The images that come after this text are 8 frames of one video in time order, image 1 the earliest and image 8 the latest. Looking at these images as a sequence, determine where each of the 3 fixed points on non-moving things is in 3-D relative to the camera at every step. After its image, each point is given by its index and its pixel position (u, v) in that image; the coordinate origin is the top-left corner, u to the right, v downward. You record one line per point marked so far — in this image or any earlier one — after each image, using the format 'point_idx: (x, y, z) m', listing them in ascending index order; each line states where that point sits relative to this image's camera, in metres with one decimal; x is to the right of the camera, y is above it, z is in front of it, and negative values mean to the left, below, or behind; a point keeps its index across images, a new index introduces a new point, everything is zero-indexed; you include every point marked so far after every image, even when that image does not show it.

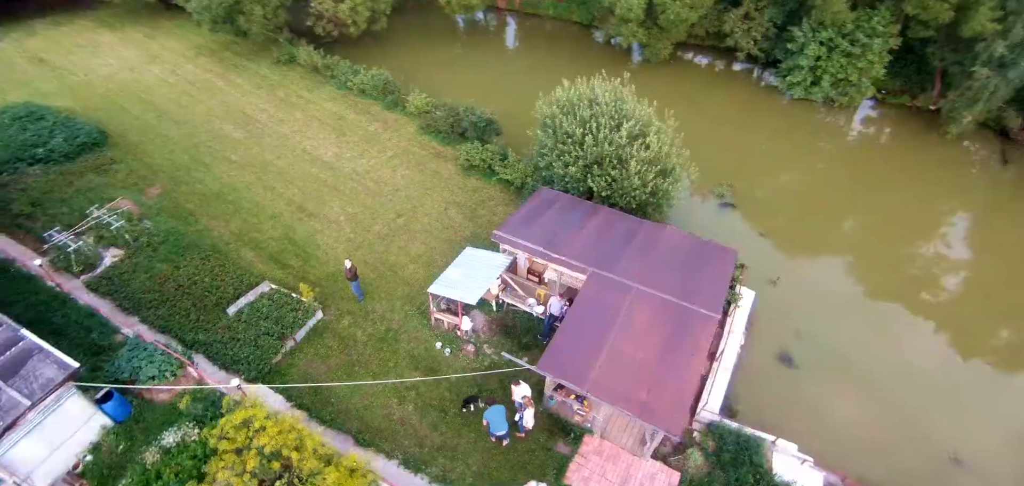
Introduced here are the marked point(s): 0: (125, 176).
0: (-15.3, +2.6, +19.2) m
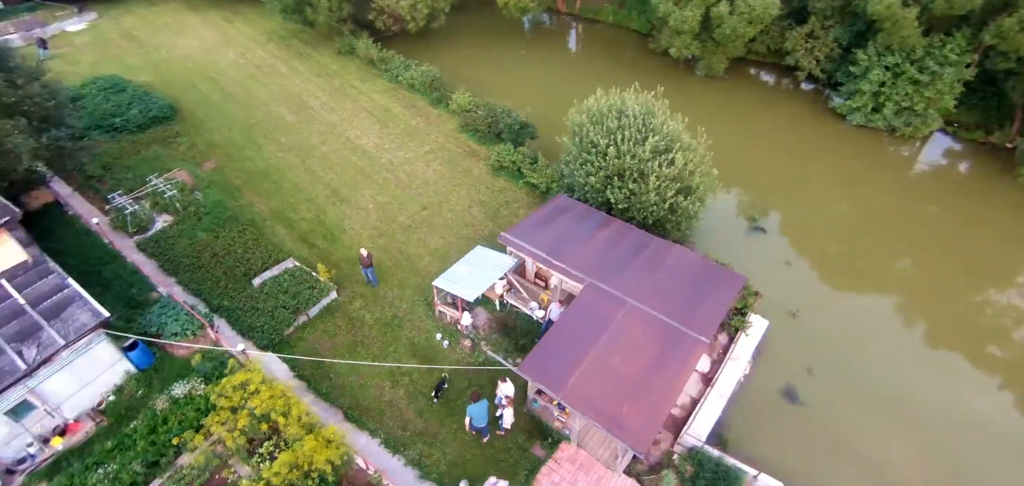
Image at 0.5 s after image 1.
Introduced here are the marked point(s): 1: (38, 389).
0: (-14.0, +4.0, +21.0) m
1: (-9.3, -2.9, +9.6) m
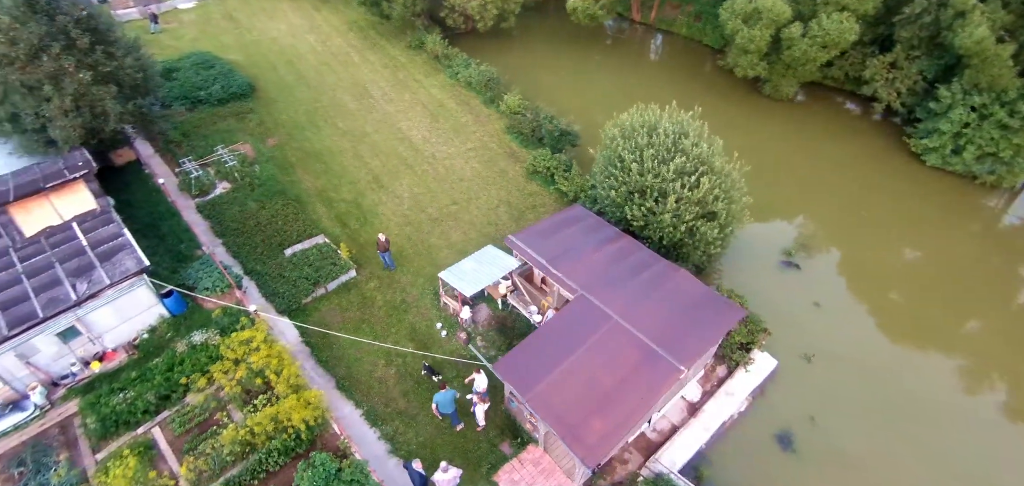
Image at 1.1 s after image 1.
0: (-12.2, +5.6, +23.1) m
1: (-9.8, -1.7, +11.2) m
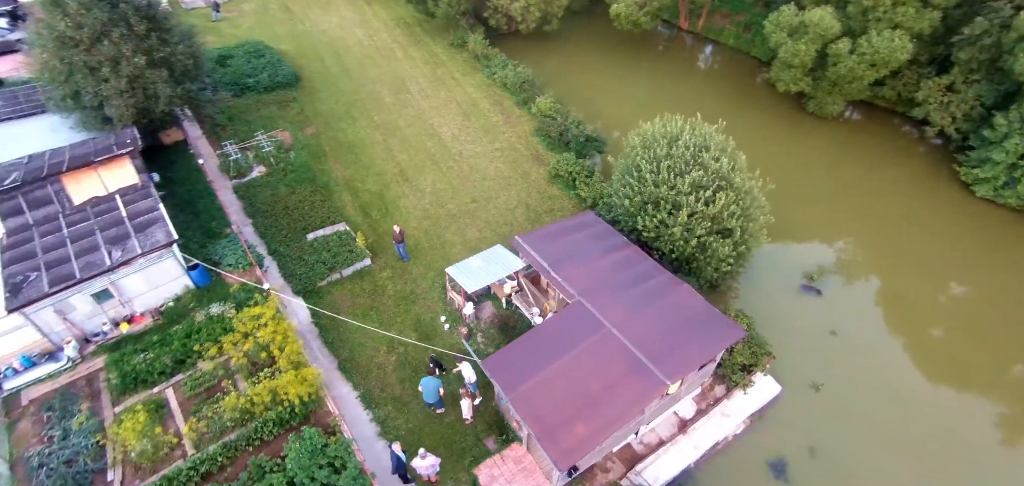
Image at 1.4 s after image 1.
0: (-10.8, +6.5, +24.3) m
1: (-9.9, -1.0, +12.2) m
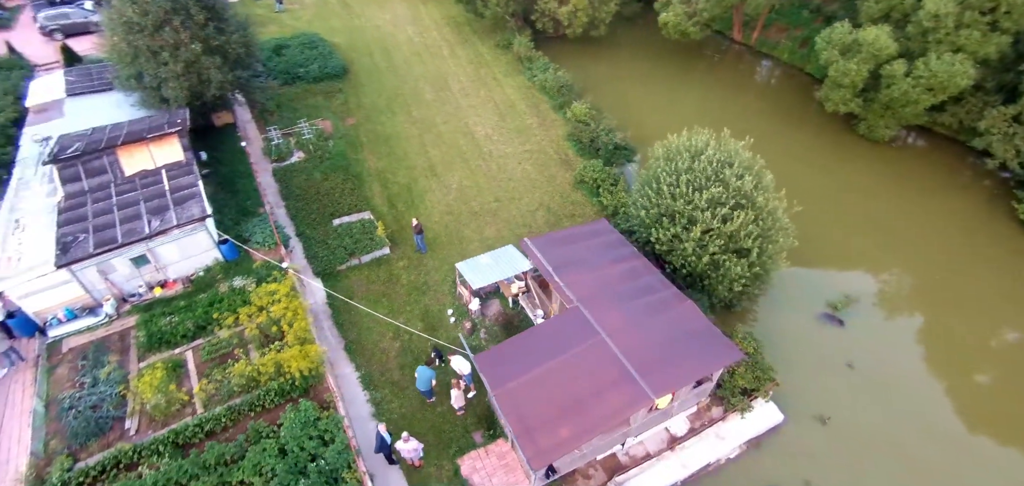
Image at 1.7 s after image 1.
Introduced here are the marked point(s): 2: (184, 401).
0: (-9.0, +7.3, +25.4) m
1: (-9.8, -0.2, +13.4) m
2: (-7.7, -3.7, +11.5) m
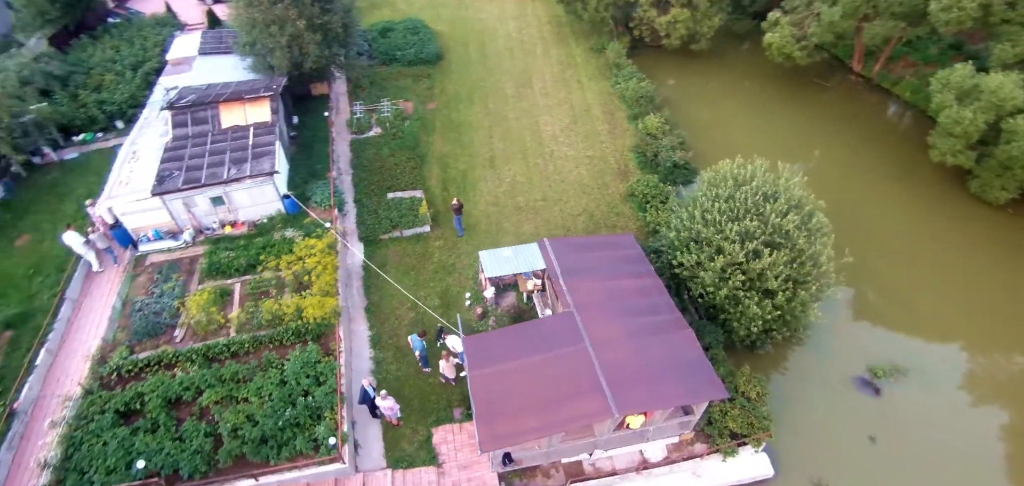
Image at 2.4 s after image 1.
0: (-4.9, +8.6, +27.2) m
1: (-9.1, +1.6, +15.6) m
2: (-8.0, -2.2, +13.5) m
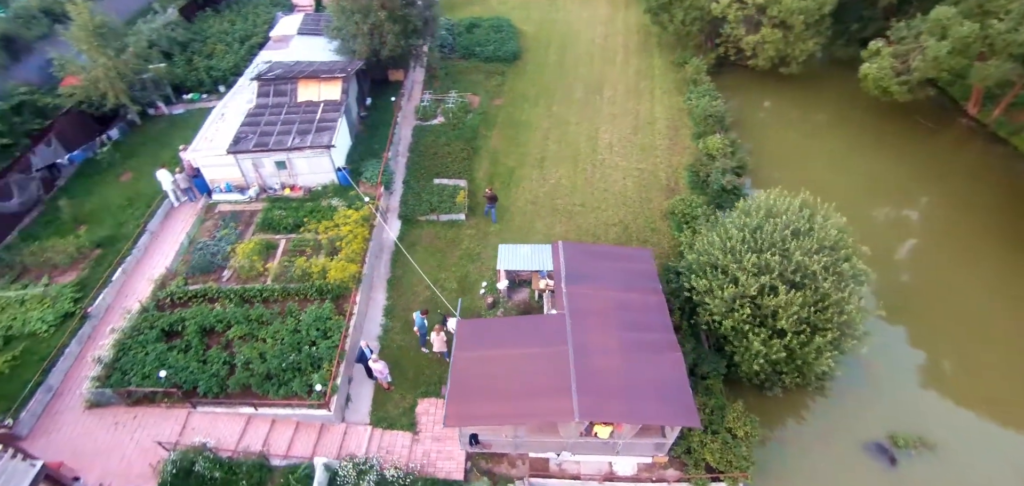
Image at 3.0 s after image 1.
0: (-1.0, +9.2, +28.2) m
1: (-8.0, +3.0, +17.6) m
2: (-7.9, -0.9, +15.3) m
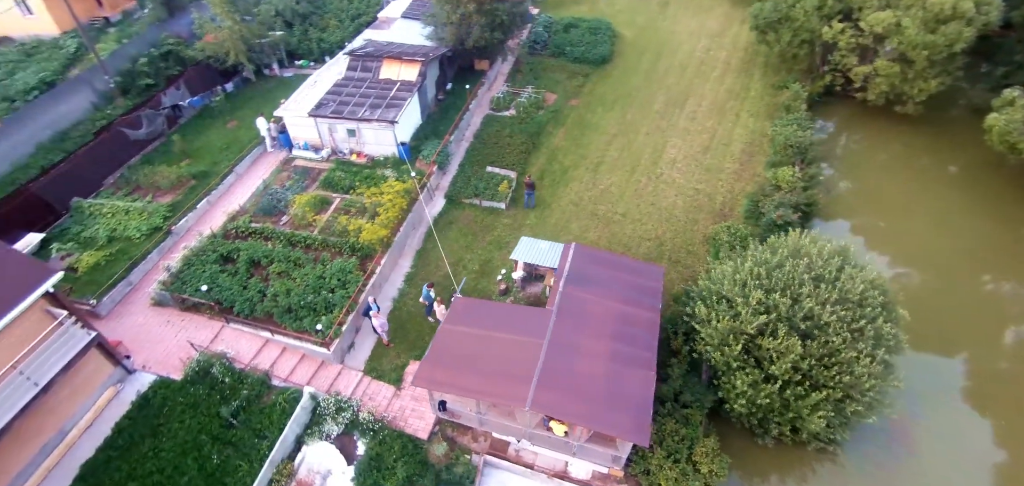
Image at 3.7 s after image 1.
0: (+3.7, +9.3, +28.6) m
1: (-6.2, +4.6, +19.6) m
2: (-7.2, +0.7, +17.4) m
